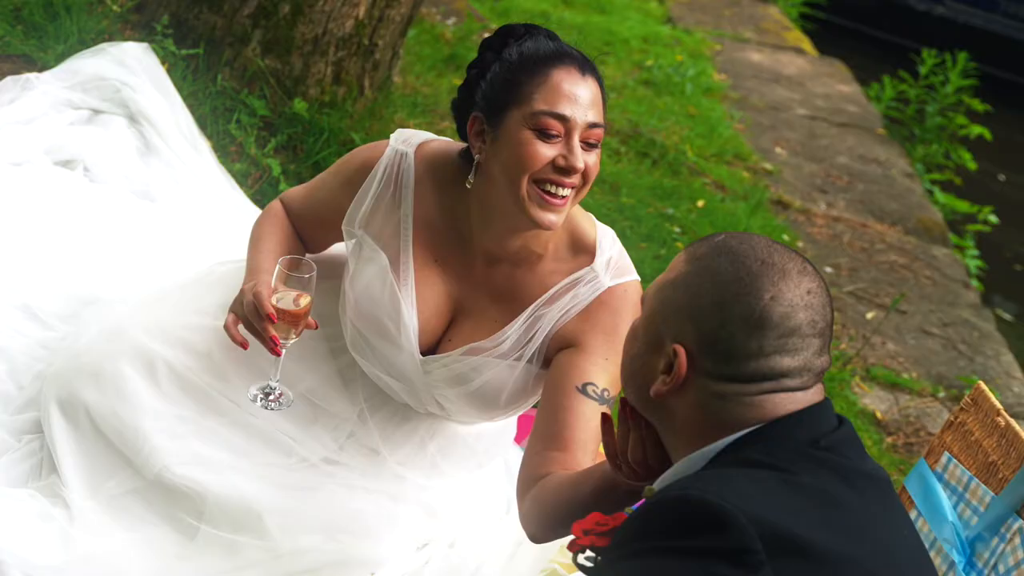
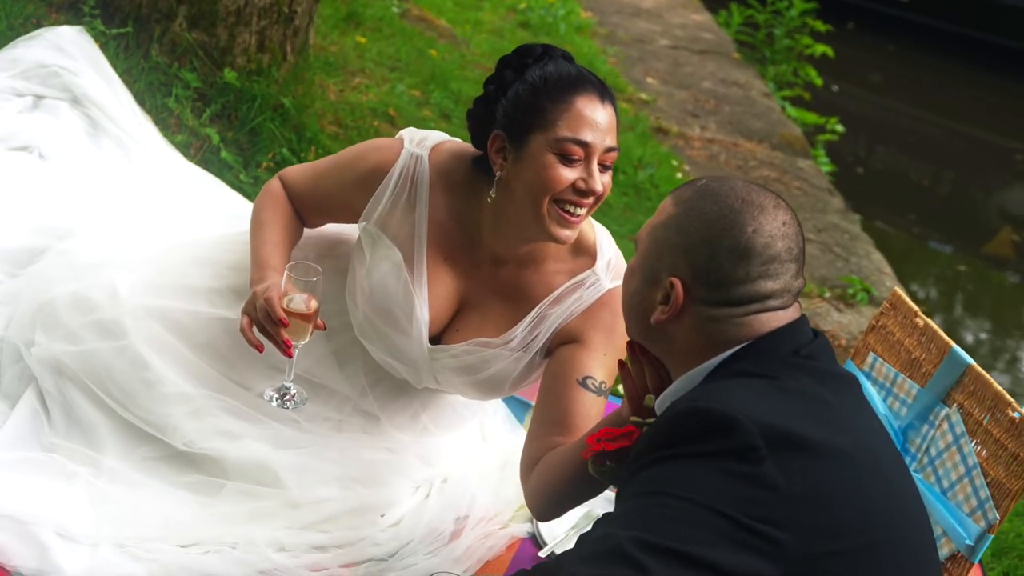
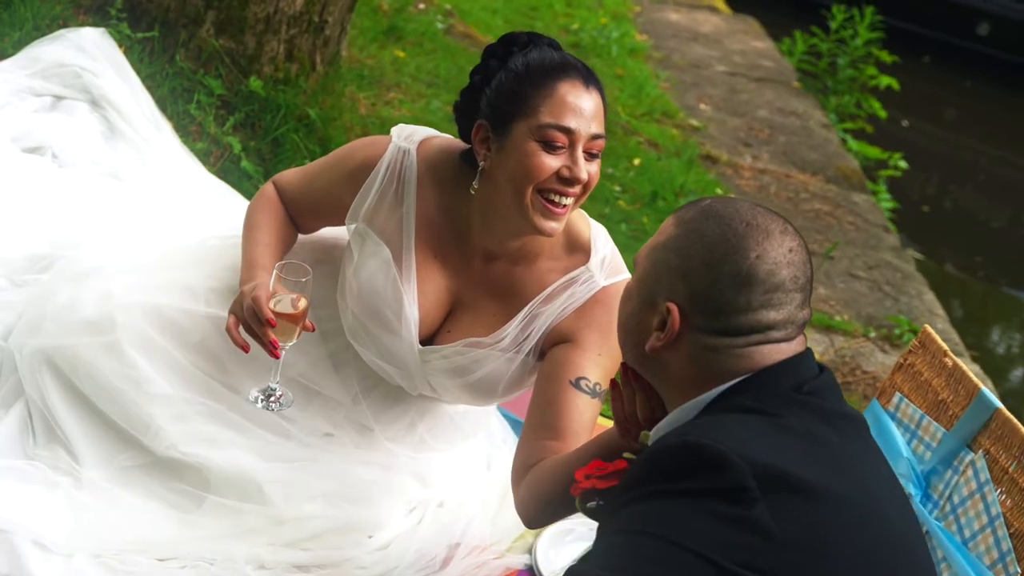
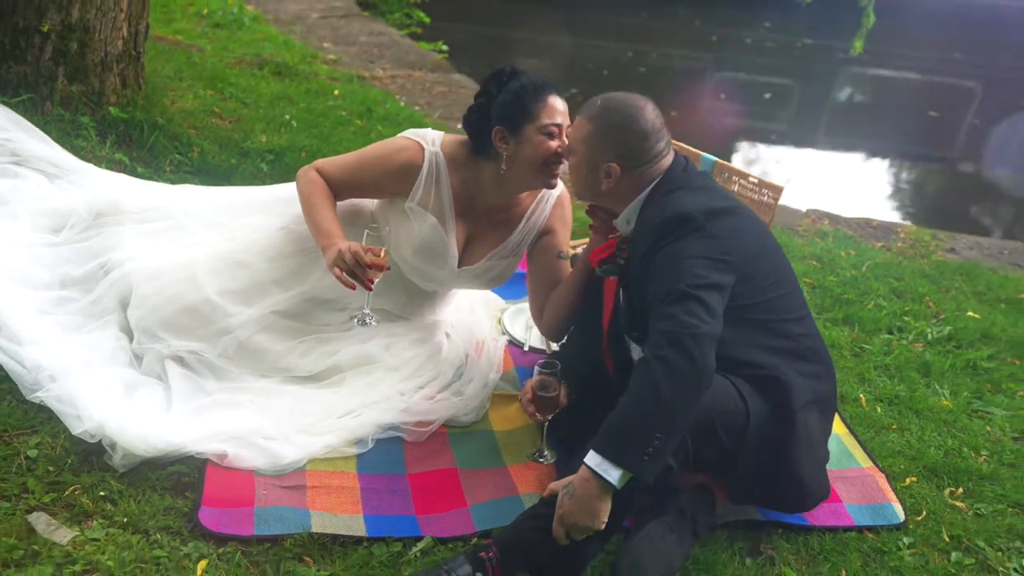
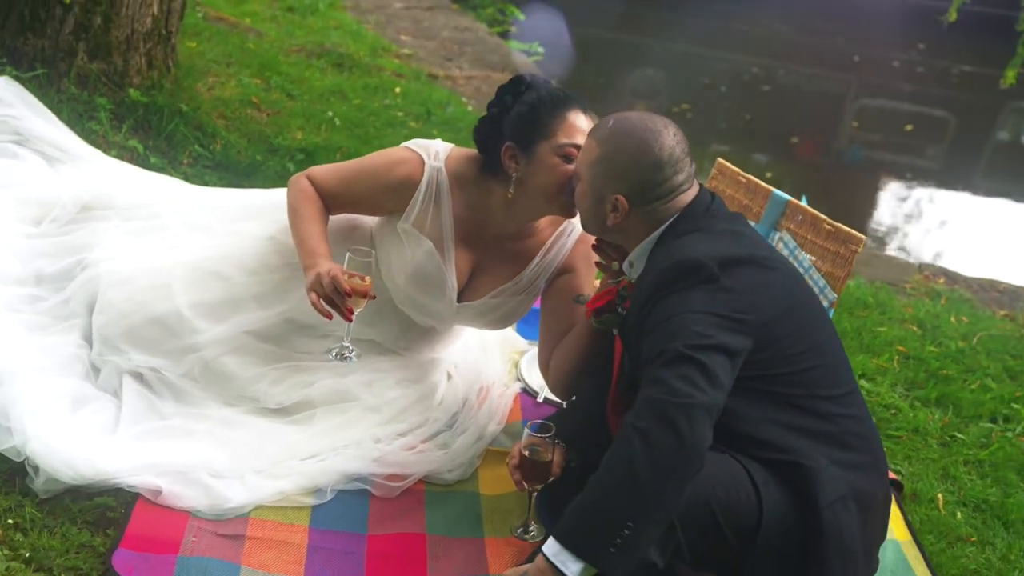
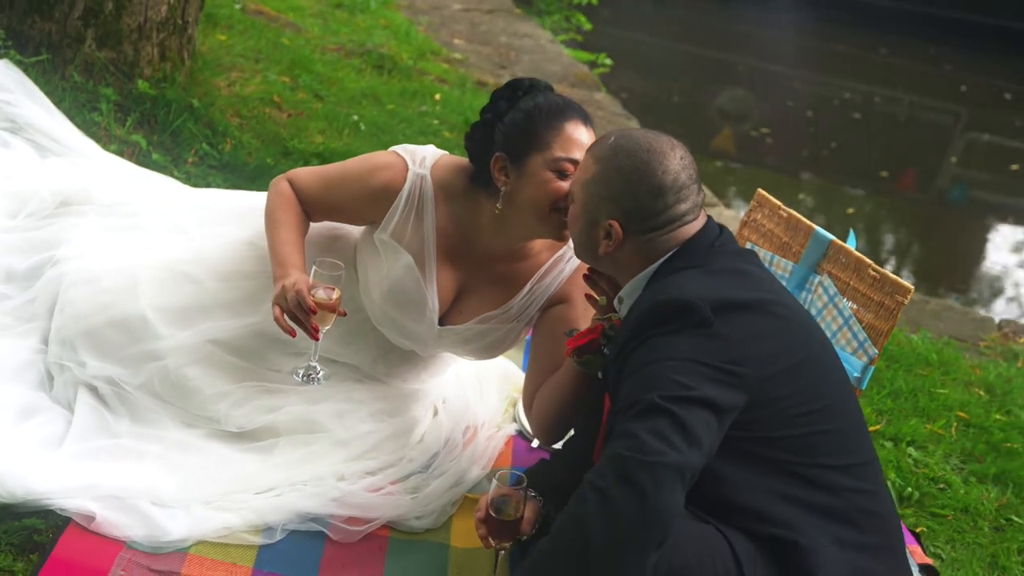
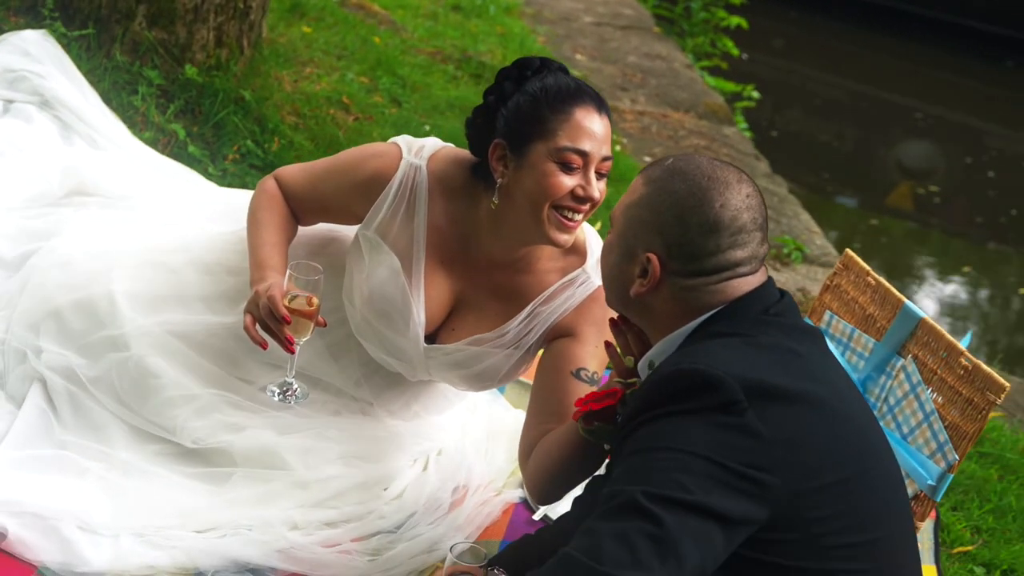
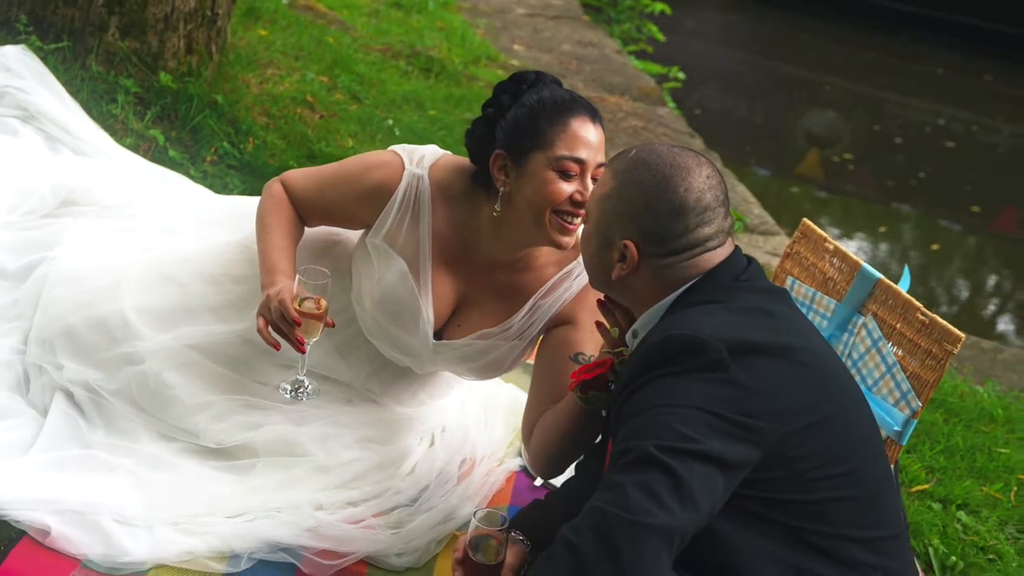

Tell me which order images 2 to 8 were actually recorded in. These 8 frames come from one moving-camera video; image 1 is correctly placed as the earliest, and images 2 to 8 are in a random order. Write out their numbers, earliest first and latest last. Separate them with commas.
3, 2, 7, 8, 6, 5, 4
